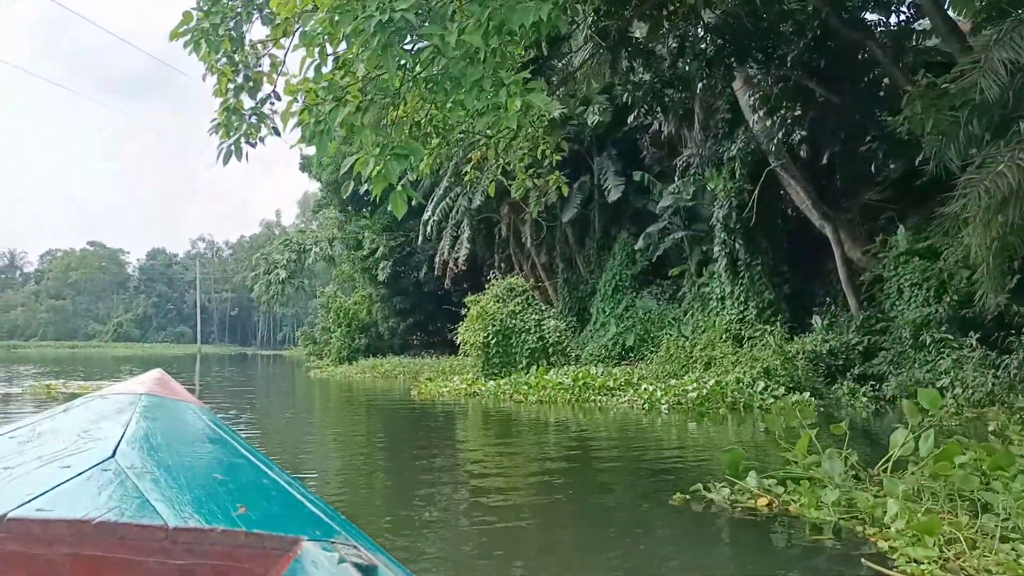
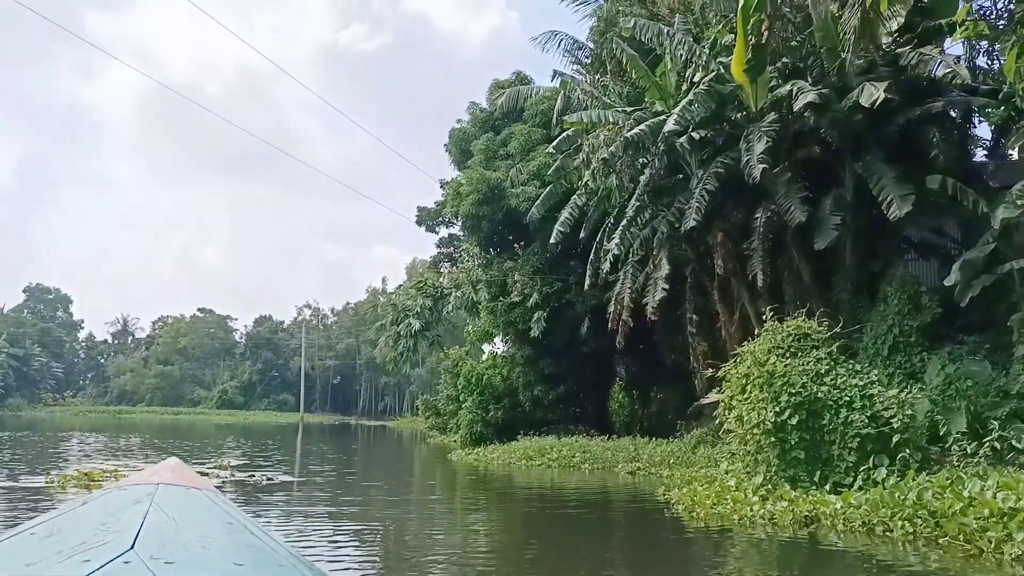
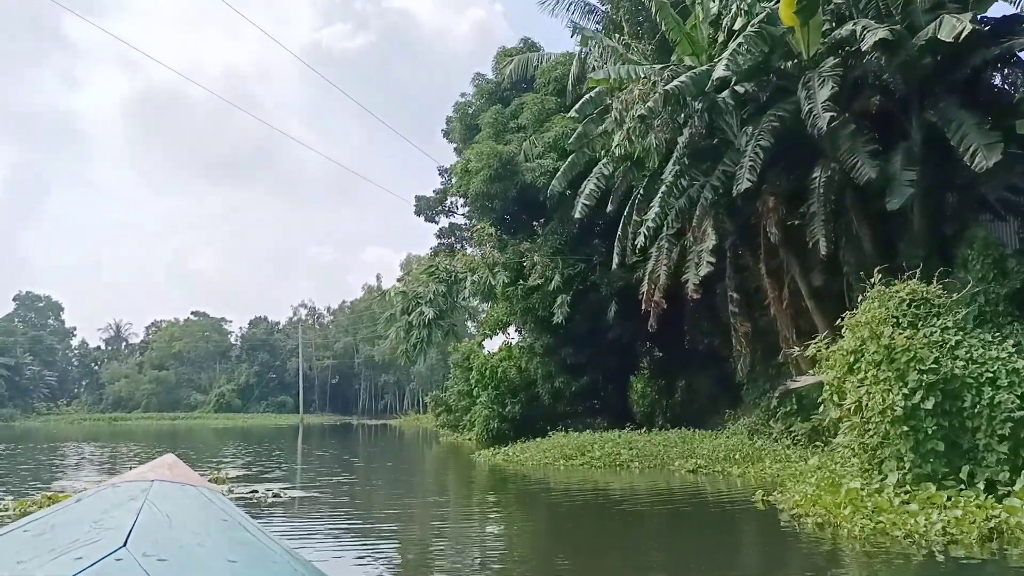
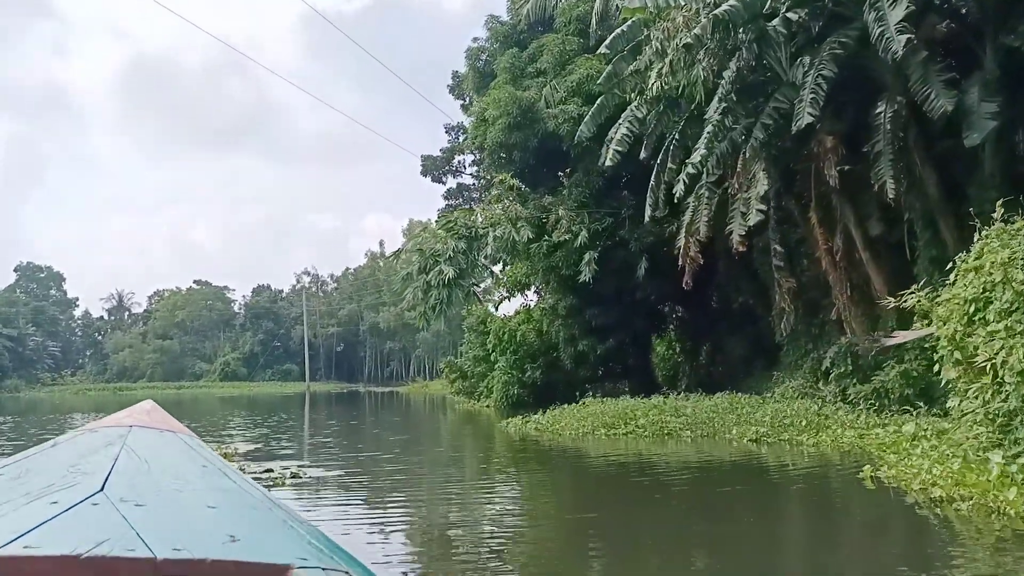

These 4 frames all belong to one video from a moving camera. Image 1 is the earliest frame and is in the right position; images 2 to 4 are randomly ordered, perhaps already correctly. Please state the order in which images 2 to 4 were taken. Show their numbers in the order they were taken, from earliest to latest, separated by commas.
2, 3, 4
